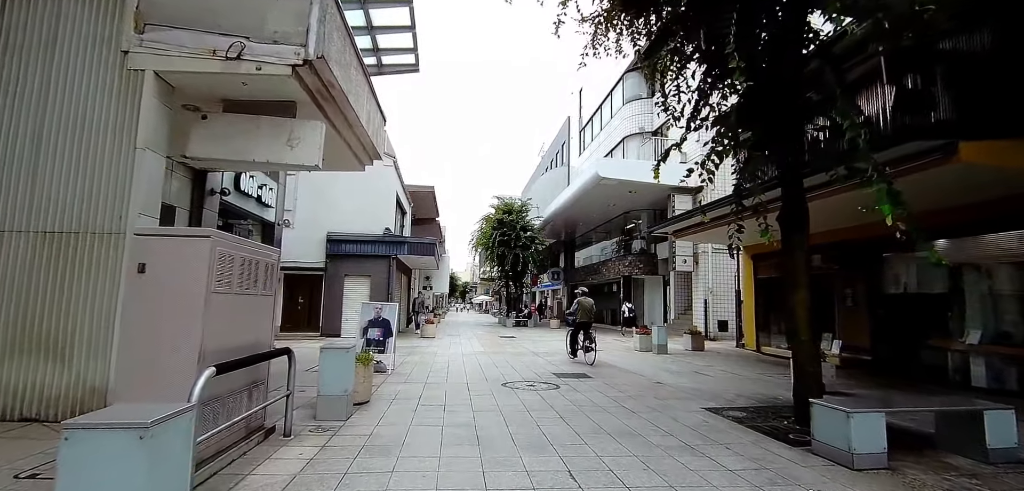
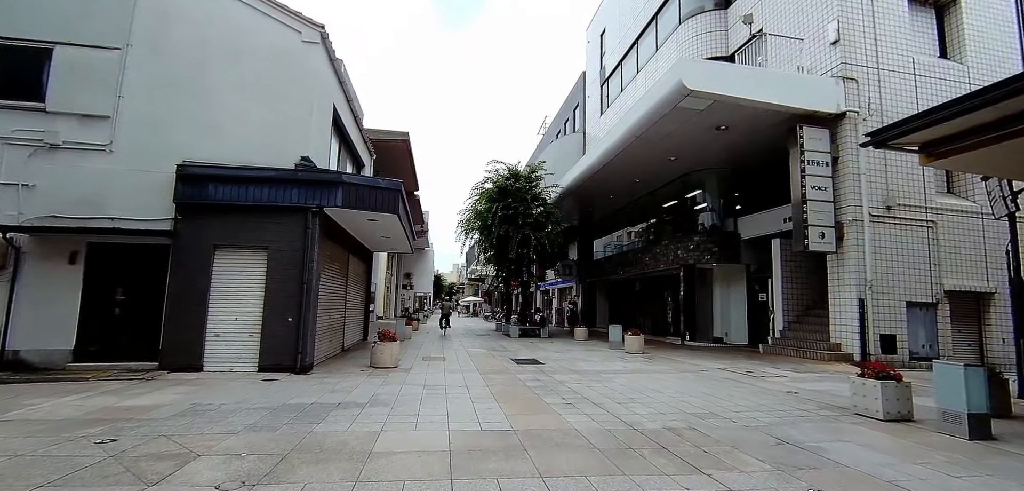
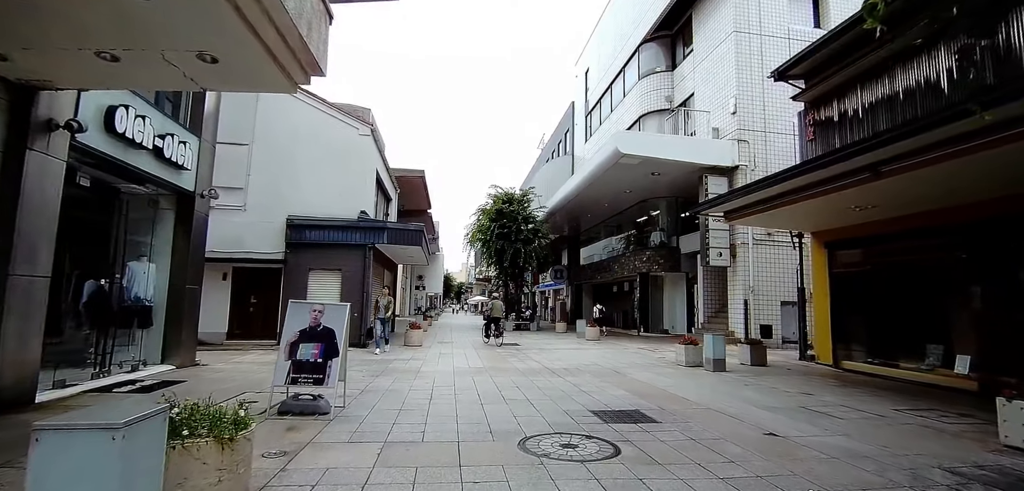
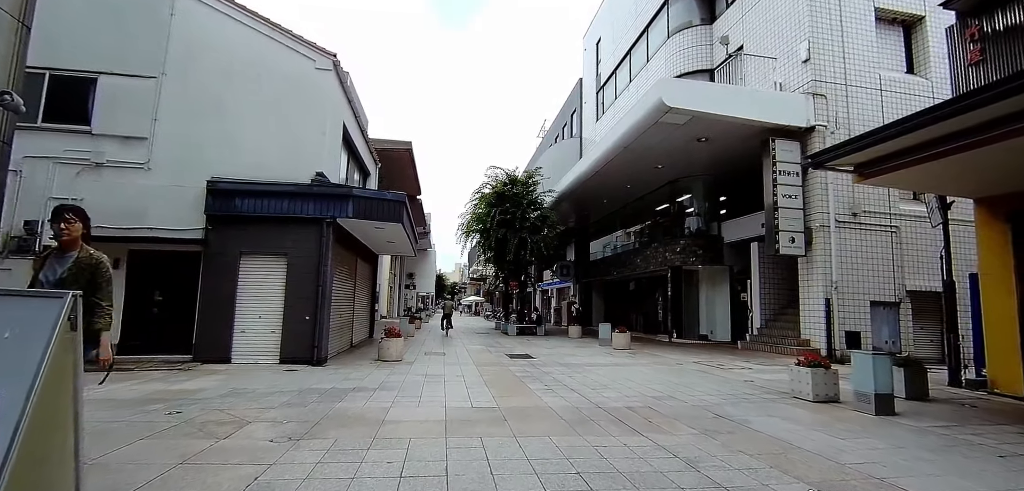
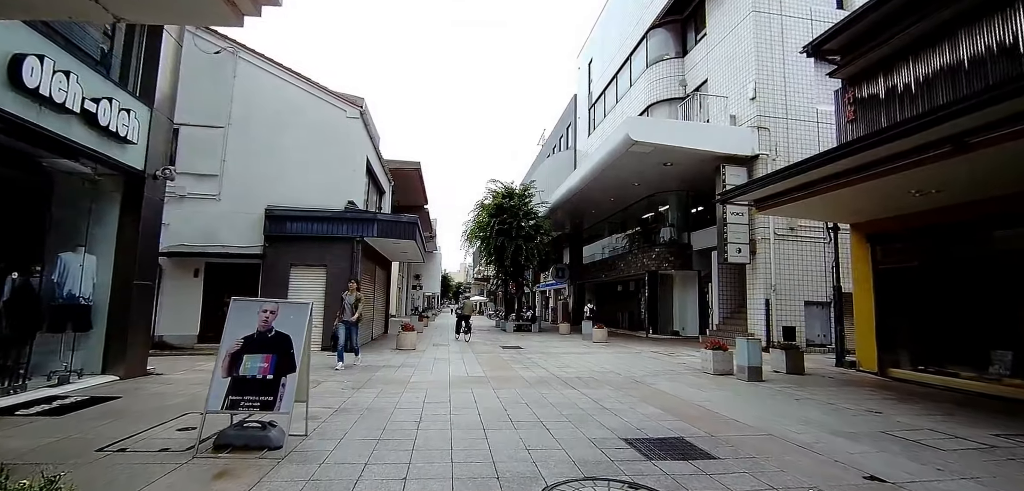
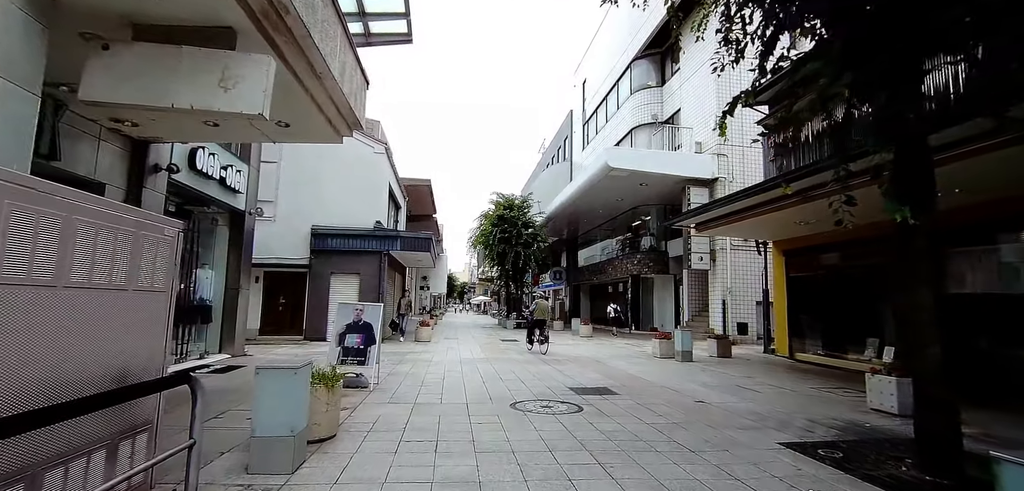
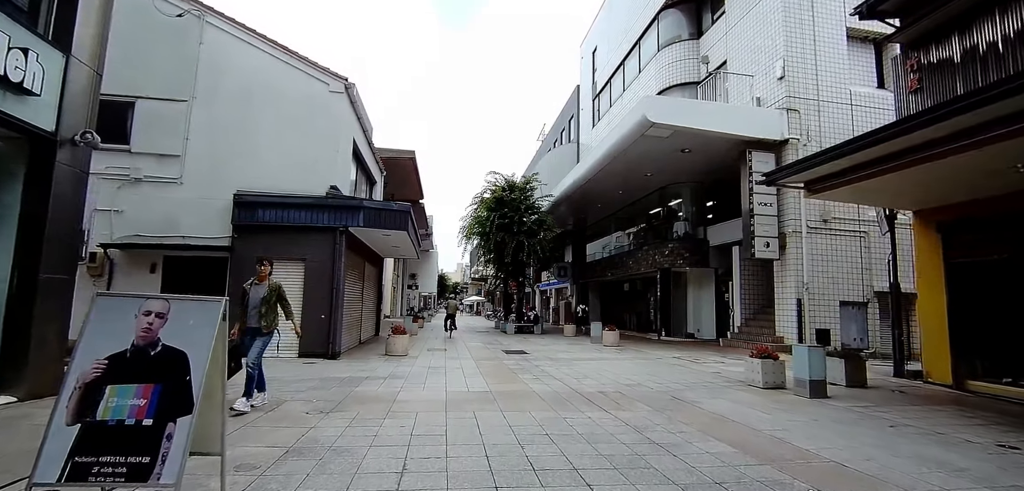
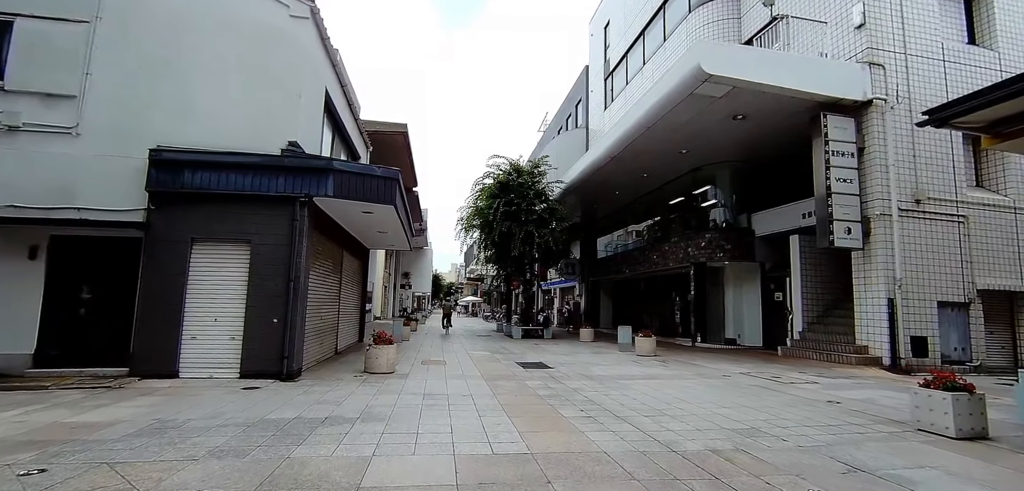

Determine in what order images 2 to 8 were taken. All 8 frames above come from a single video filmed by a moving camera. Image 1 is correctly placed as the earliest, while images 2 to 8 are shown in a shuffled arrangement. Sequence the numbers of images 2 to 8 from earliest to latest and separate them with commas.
6, 3, 5, 7, 4, 2, 8
